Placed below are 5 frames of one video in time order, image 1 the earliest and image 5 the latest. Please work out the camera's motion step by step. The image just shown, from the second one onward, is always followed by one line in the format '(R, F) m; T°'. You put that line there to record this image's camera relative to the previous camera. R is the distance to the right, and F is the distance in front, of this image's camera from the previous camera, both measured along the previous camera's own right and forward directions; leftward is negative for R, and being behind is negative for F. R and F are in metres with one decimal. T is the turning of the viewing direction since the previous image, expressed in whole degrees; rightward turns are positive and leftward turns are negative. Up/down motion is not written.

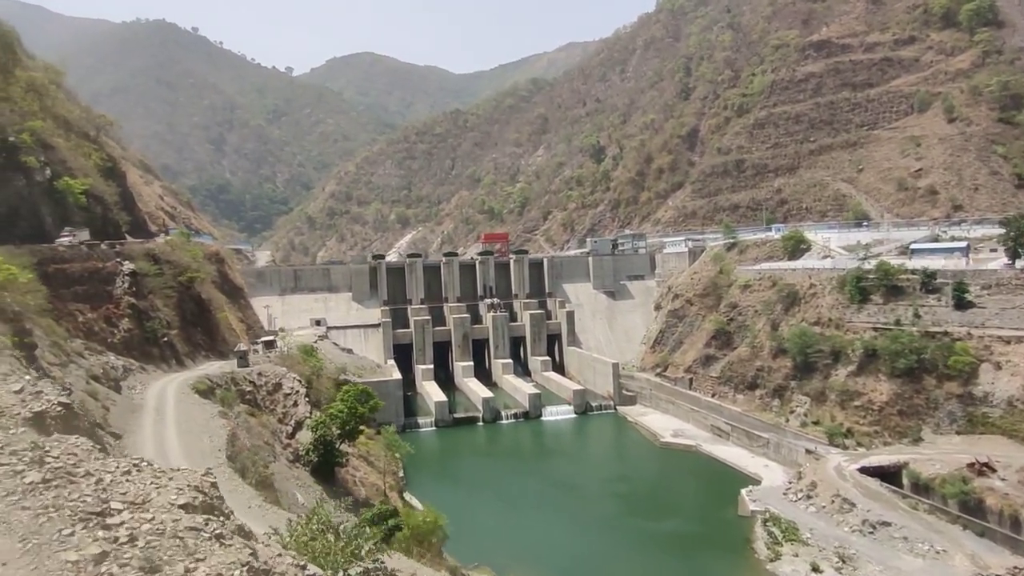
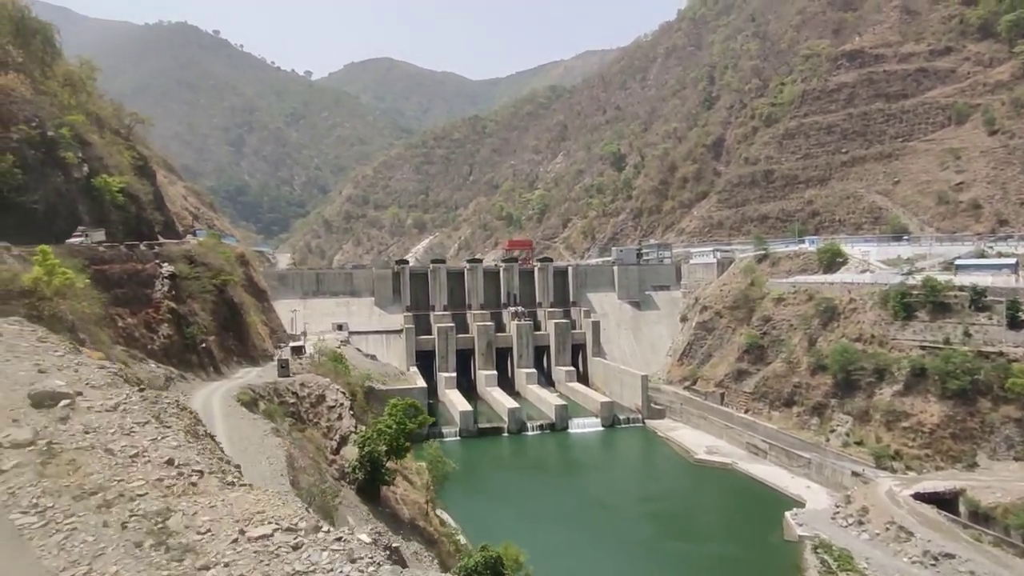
(-0.8, +0.6) m; -1°
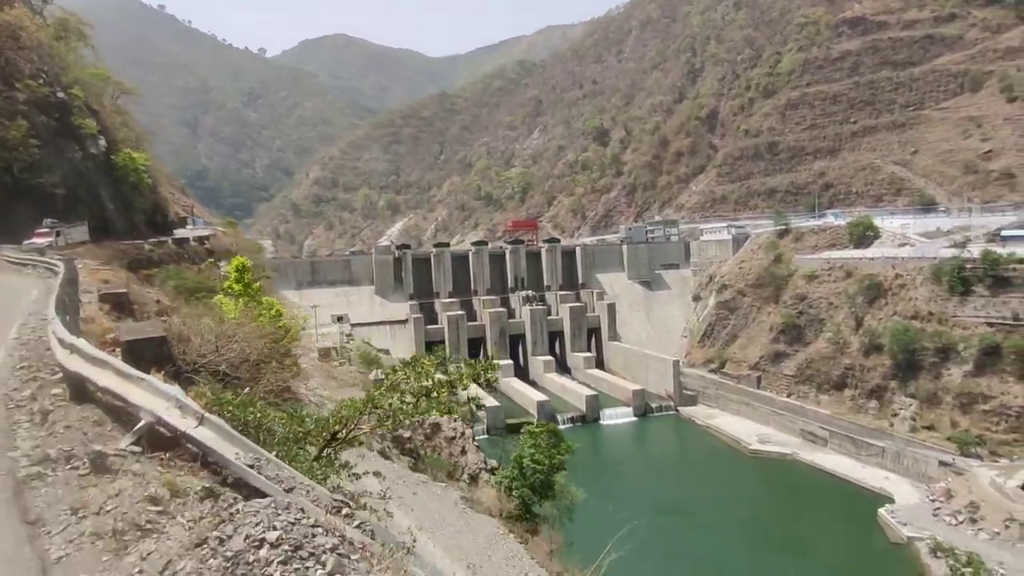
(-2.7, +2.2) m; +3°
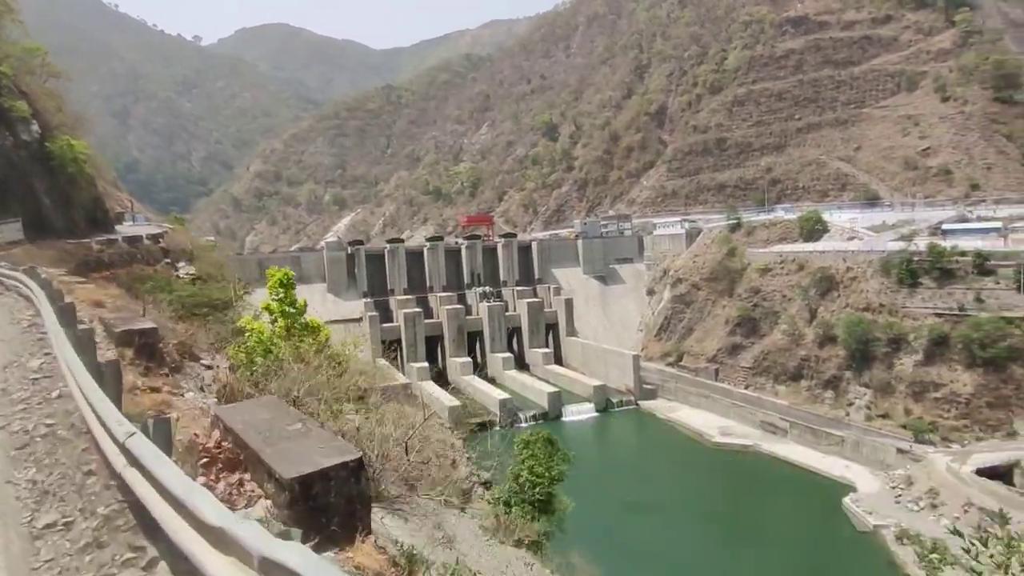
(-0.6, +0.5) m; +5°
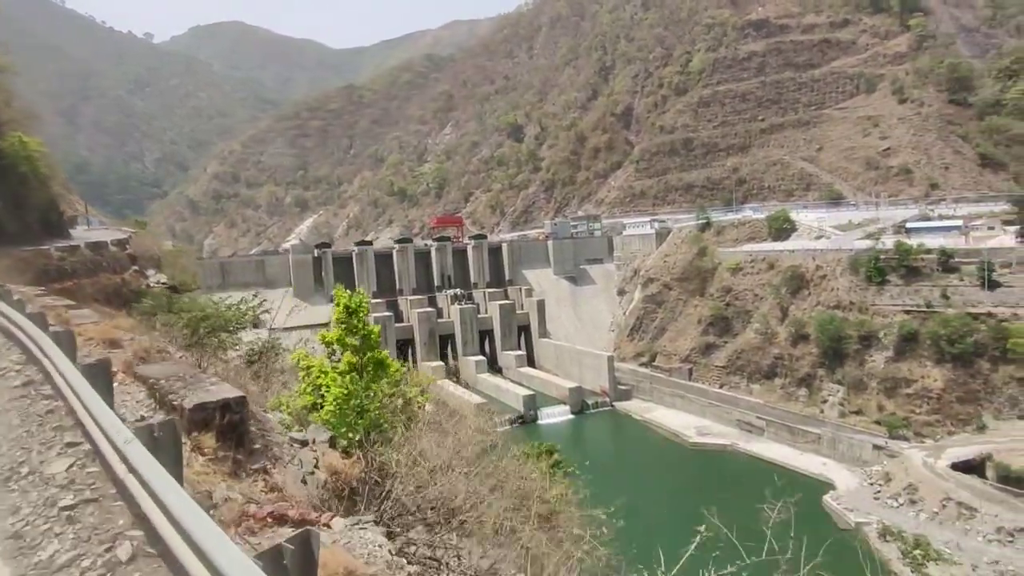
(-0.4, +0.4) m; +3°
